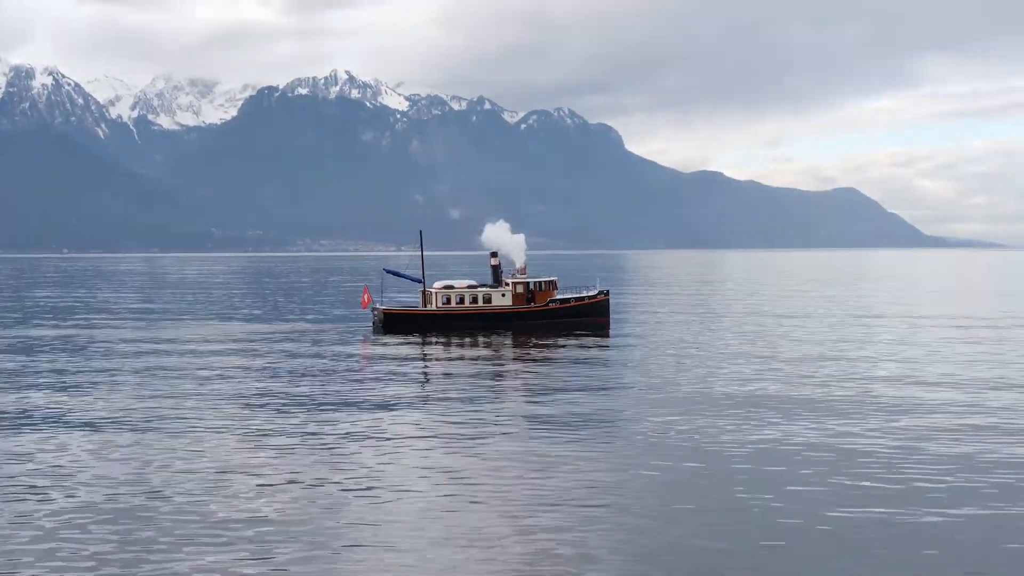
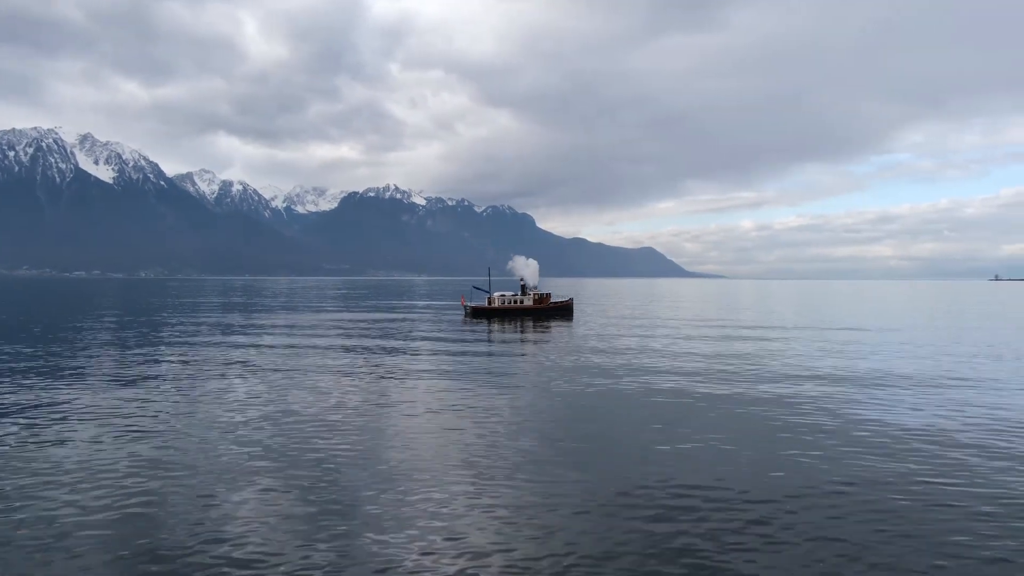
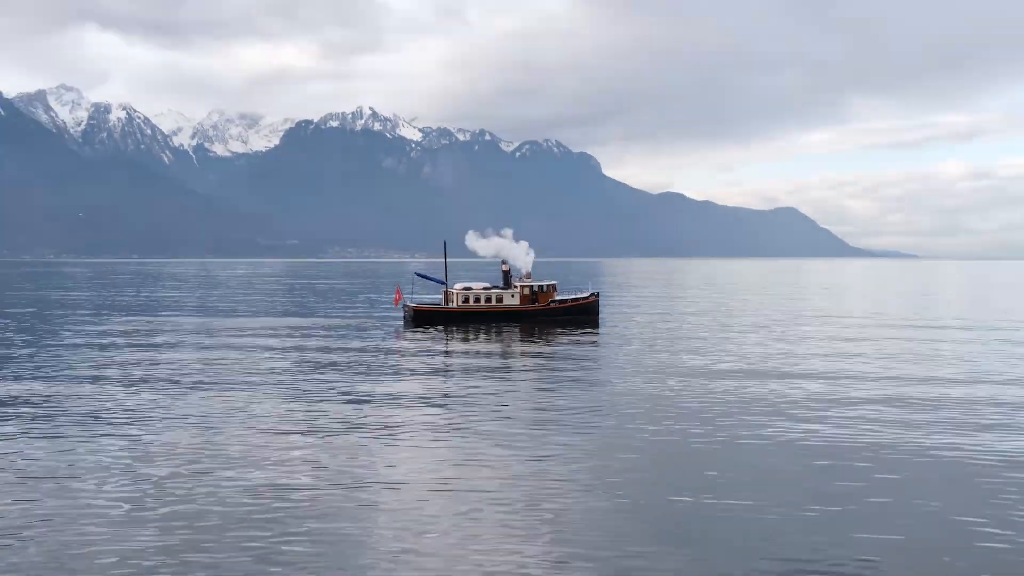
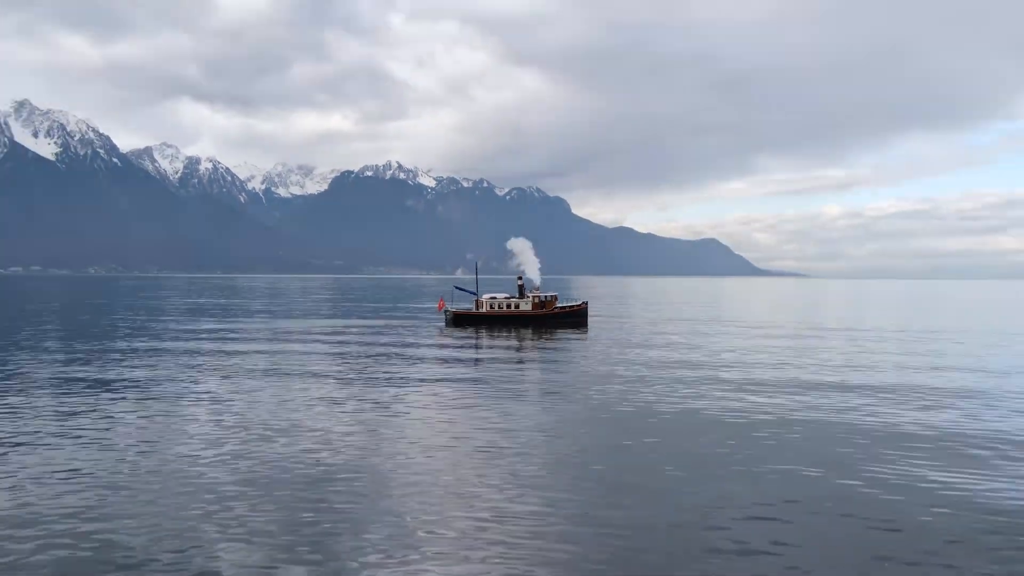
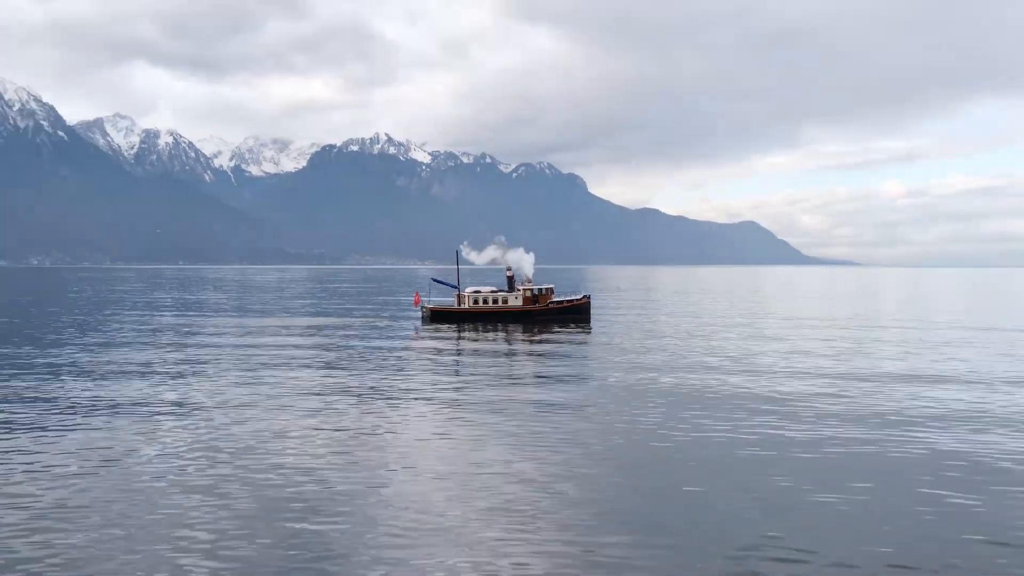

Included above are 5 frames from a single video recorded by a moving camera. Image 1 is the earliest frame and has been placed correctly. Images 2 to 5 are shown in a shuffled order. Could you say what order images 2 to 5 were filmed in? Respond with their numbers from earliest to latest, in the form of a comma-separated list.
3, 5, 4, 2
